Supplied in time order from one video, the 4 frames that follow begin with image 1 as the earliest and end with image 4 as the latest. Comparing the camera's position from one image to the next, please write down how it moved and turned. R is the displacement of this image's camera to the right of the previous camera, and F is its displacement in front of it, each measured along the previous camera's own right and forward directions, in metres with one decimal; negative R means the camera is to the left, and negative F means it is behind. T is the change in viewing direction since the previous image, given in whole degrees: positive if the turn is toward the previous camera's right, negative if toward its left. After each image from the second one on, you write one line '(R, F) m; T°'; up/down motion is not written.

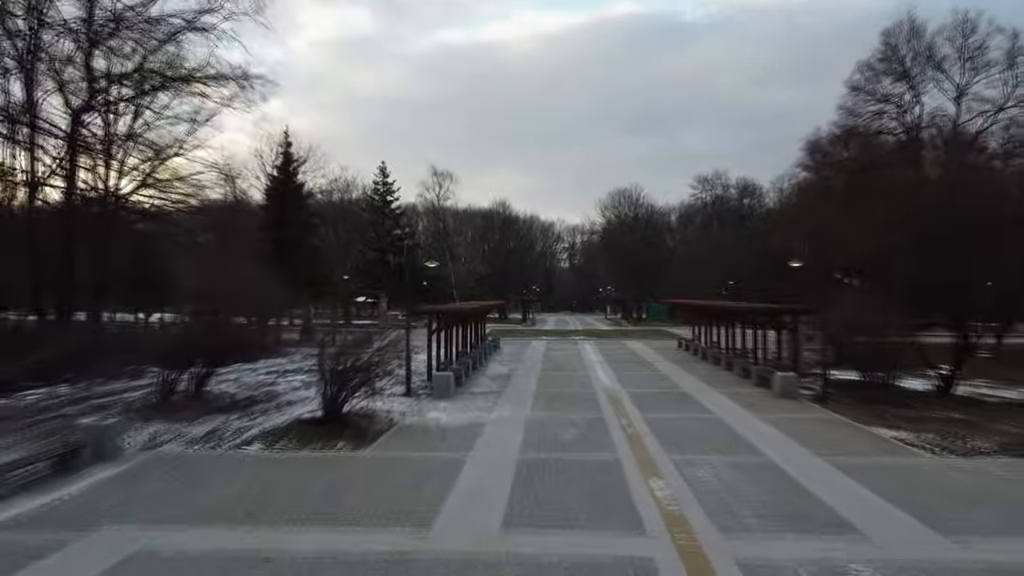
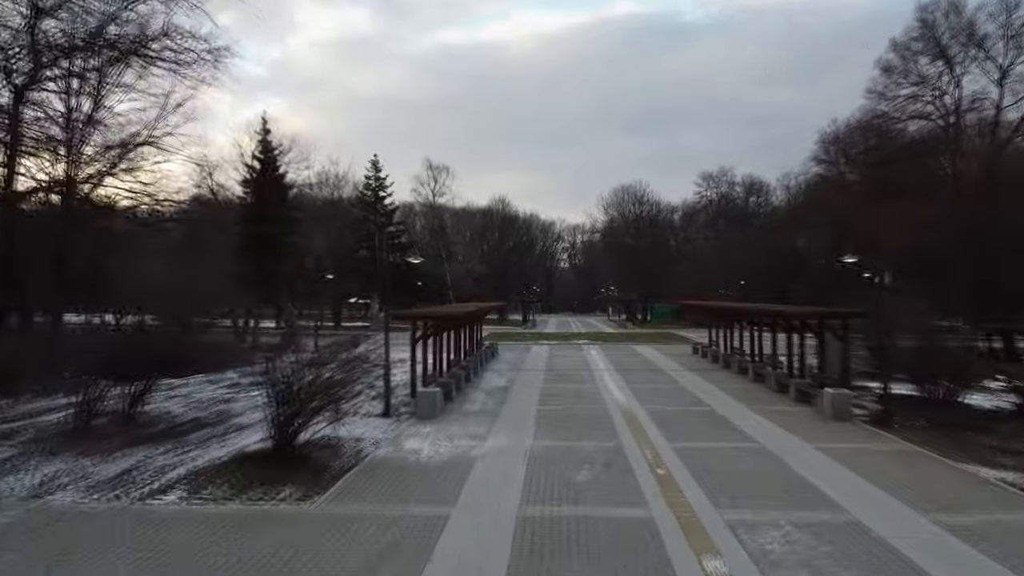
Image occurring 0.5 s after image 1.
(0.0, +2.2) m; 0°
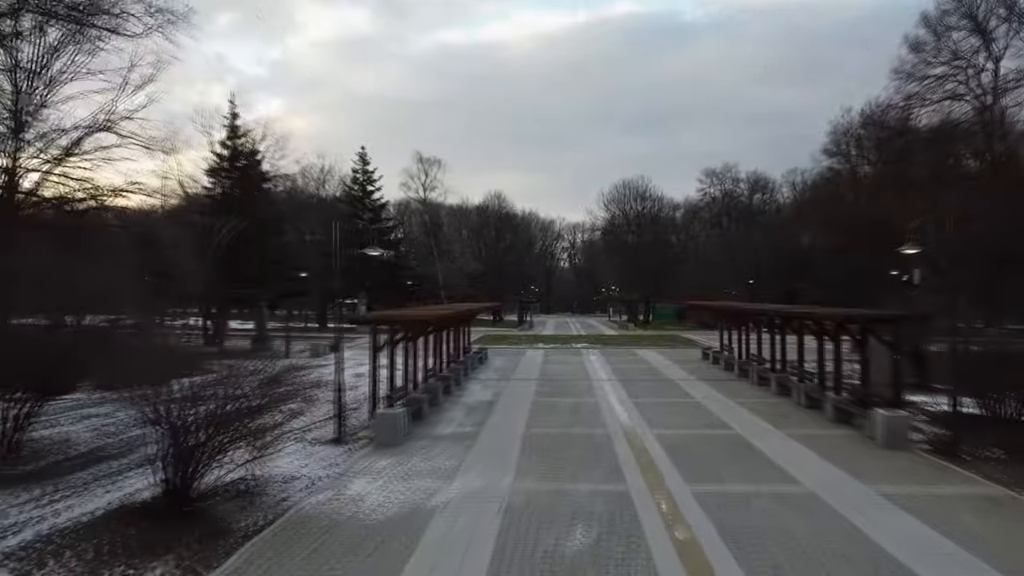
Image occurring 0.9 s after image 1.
(+0.2, +2.2) m; 0°
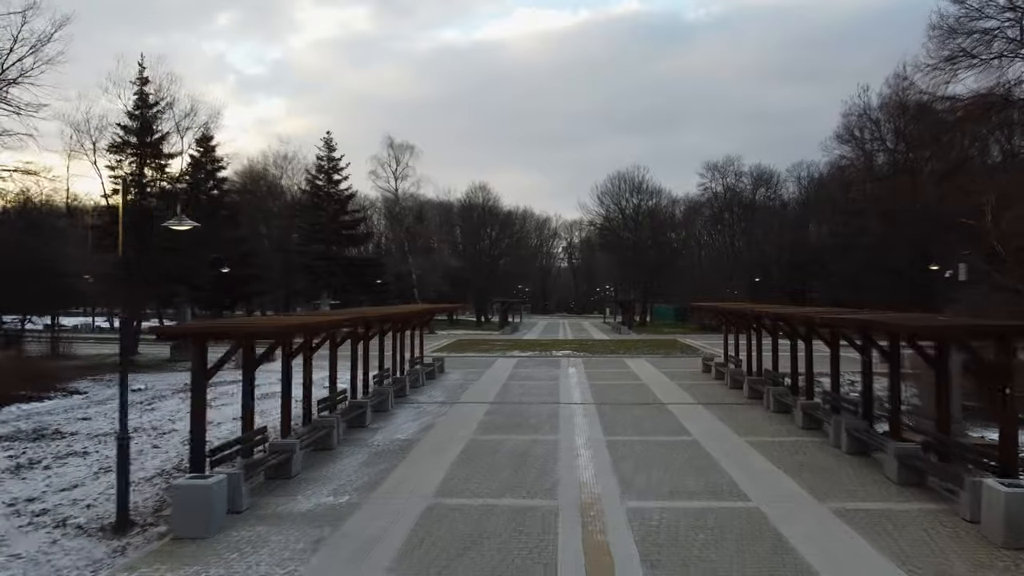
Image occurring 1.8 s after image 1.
(+0.8, +3.7) m; 0°
